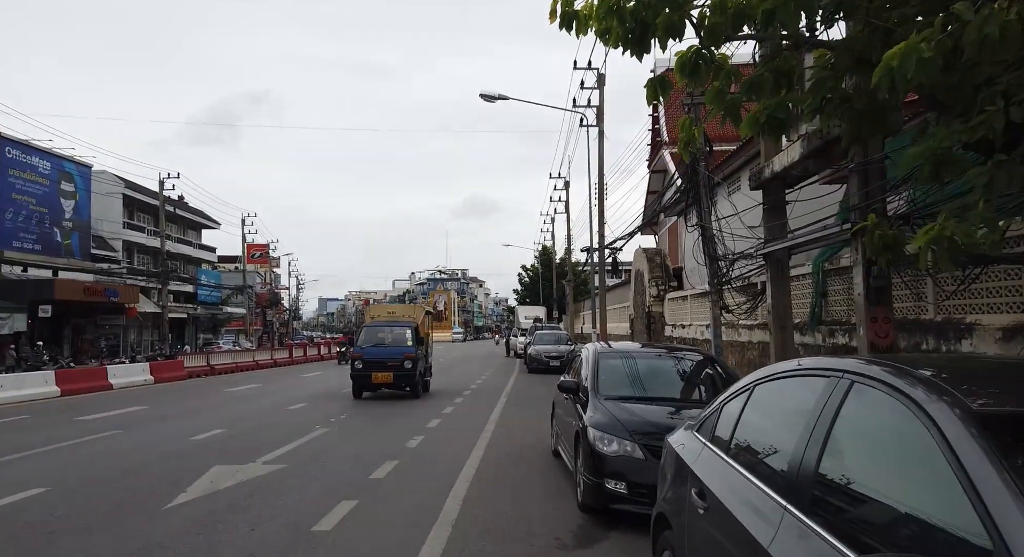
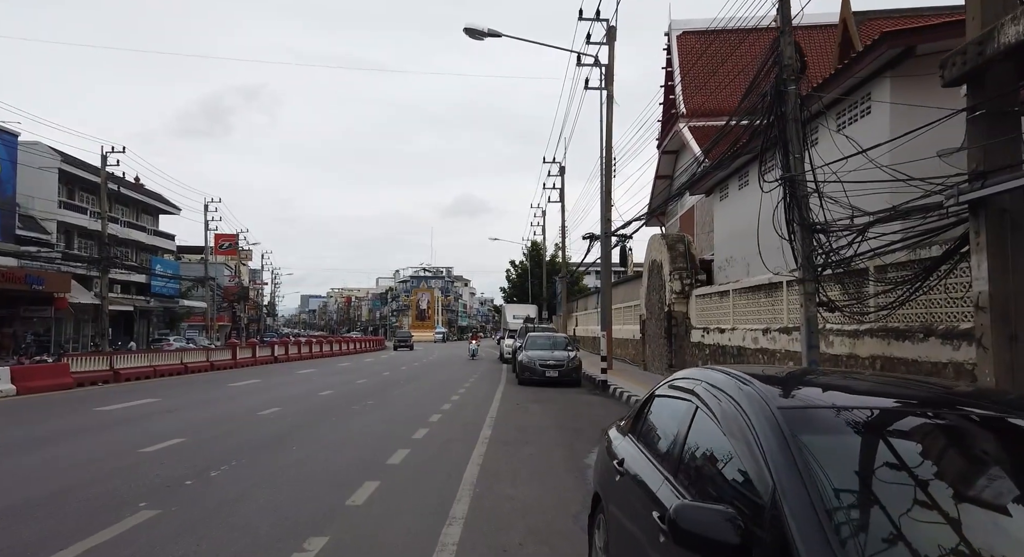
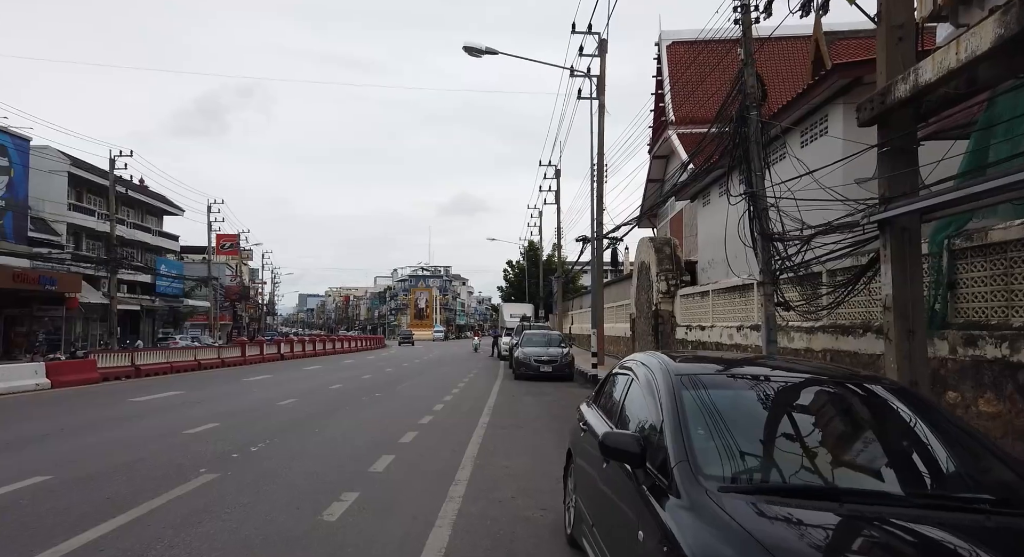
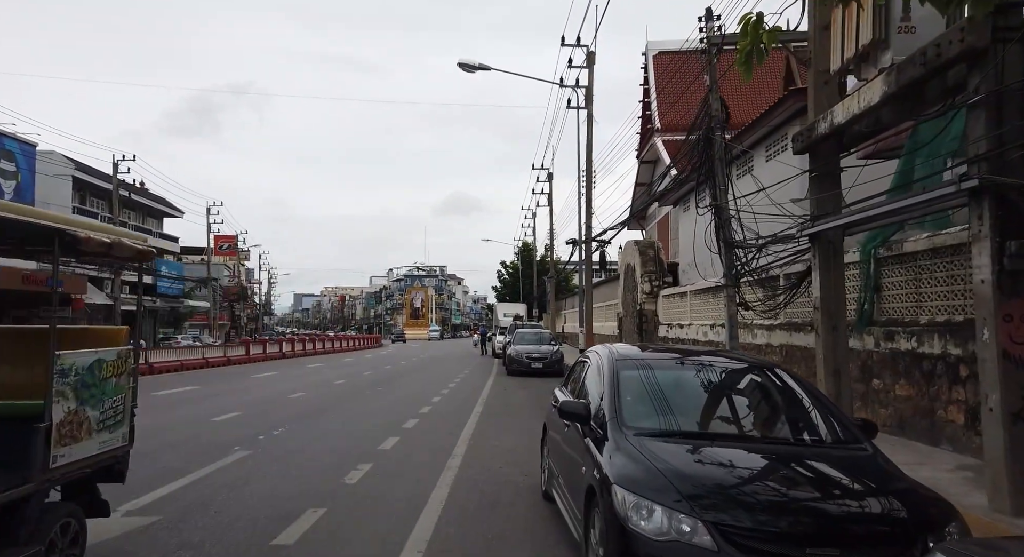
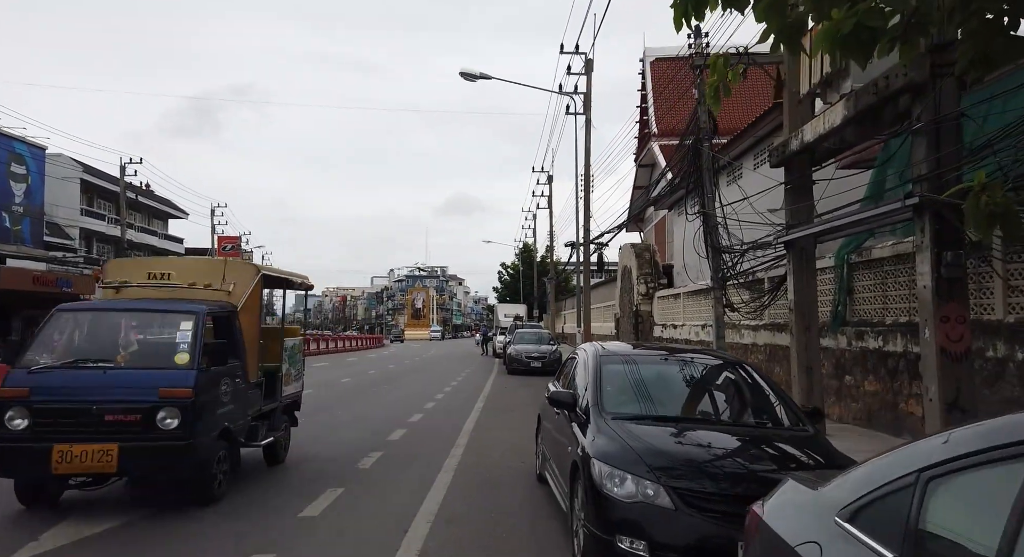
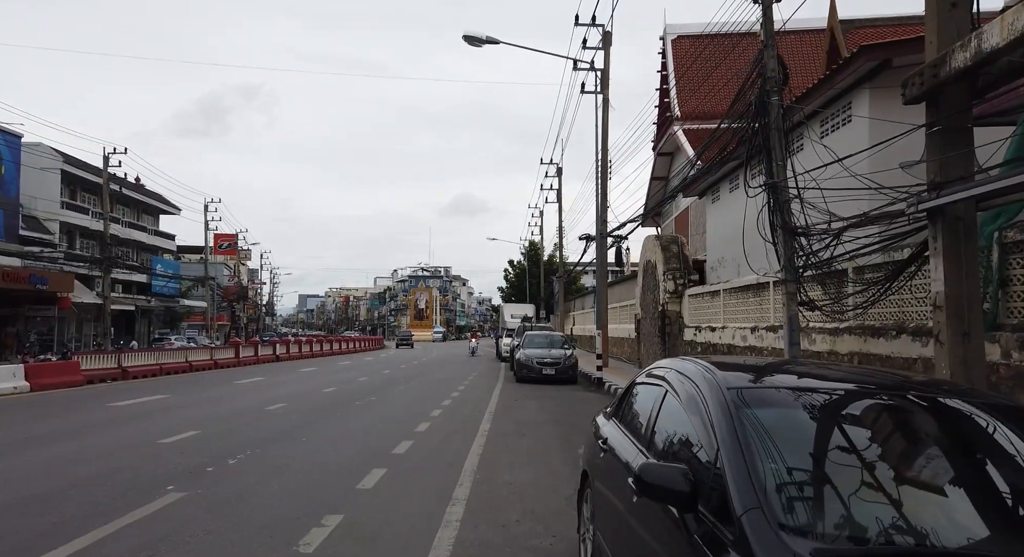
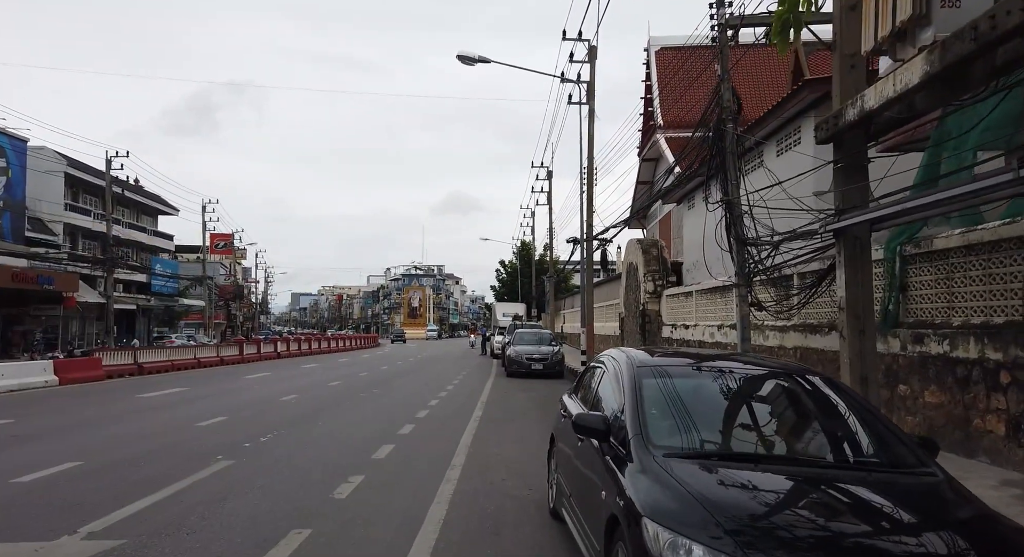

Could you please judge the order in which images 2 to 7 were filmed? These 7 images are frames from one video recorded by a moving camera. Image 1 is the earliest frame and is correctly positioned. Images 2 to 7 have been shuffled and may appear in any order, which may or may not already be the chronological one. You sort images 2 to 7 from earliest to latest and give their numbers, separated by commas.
5, 4, 7, 3, 6, 2
